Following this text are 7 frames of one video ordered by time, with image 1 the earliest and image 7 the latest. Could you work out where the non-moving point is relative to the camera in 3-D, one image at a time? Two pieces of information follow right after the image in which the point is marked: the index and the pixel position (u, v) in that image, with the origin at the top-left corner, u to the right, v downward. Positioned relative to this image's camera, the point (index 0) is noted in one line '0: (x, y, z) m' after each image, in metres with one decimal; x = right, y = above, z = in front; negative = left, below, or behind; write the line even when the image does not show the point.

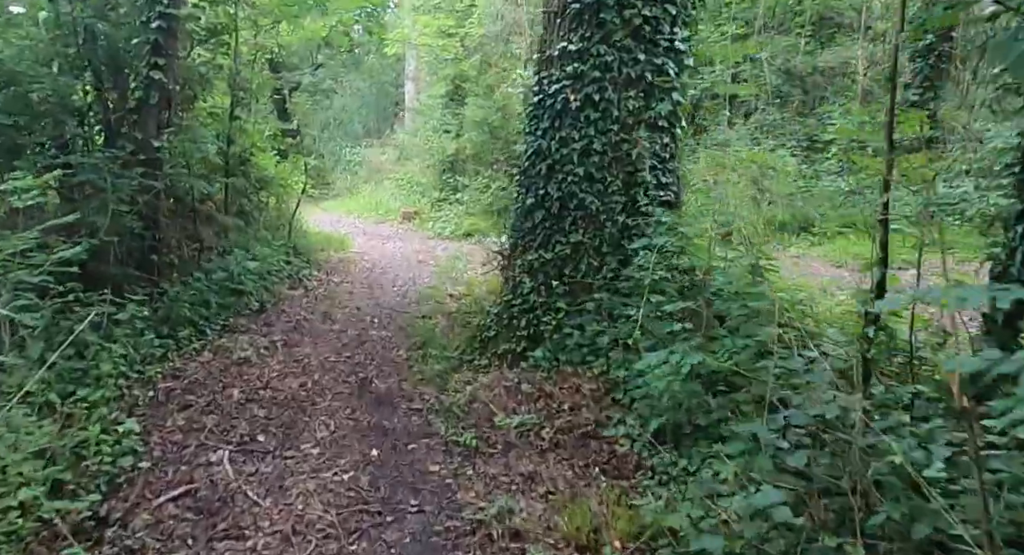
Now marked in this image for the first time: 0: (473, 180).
0: (-0.7, +1.7, +12.6) m
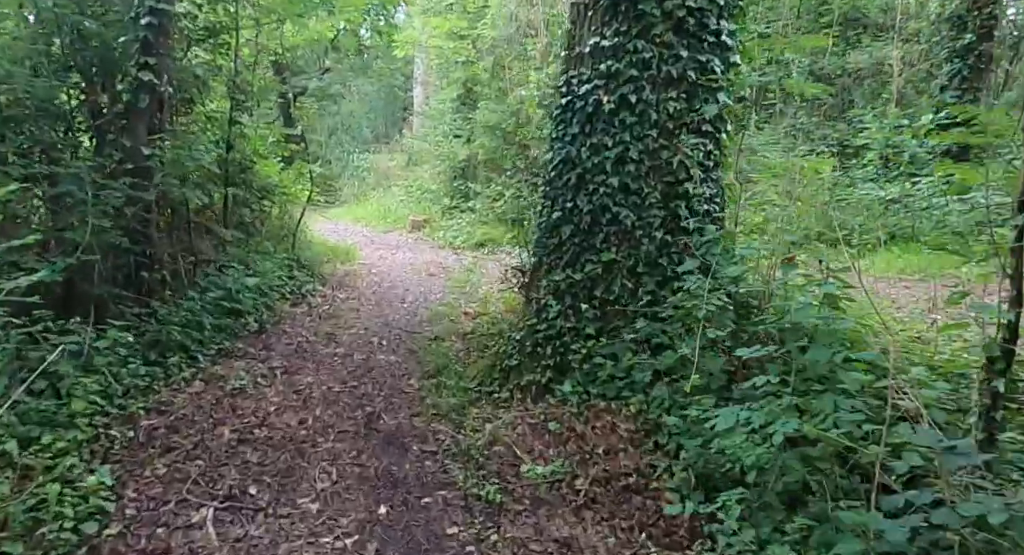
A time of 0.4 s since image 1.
0: (-0.4, +1.5, +12.1) m
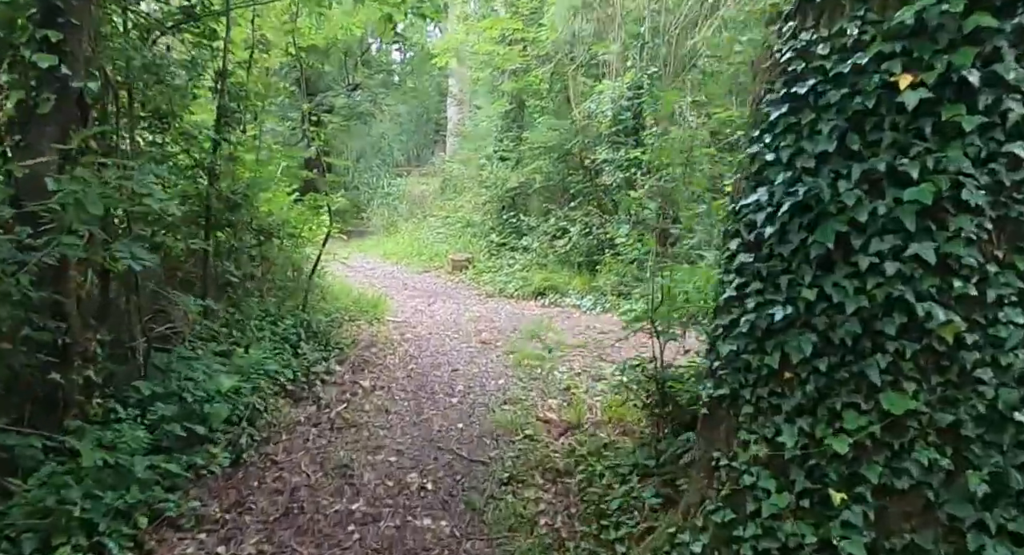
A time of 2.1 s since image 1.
0: (+0.4, +0.8, +10.0) m
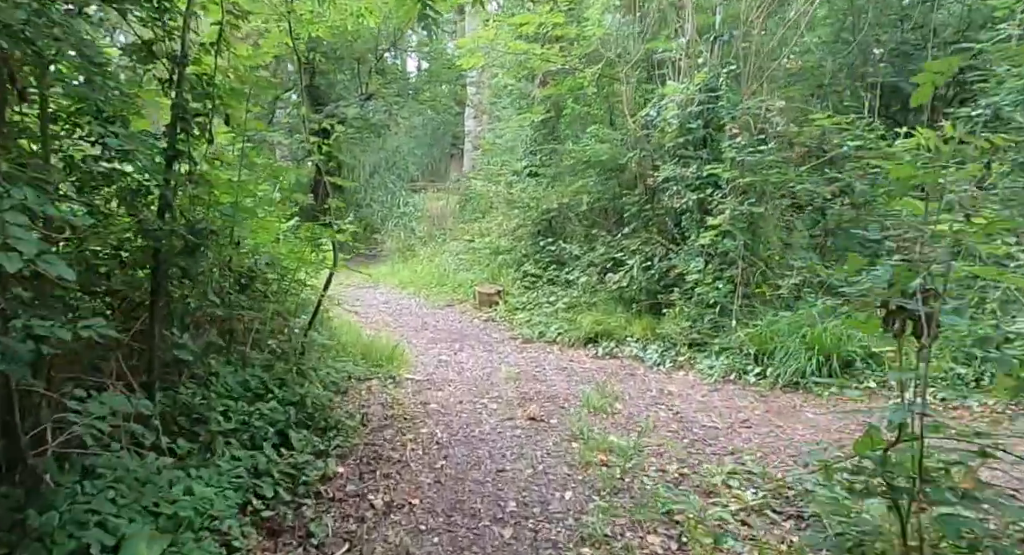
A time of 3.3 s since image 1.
0: (+0.9, +0.3, +8.4) m
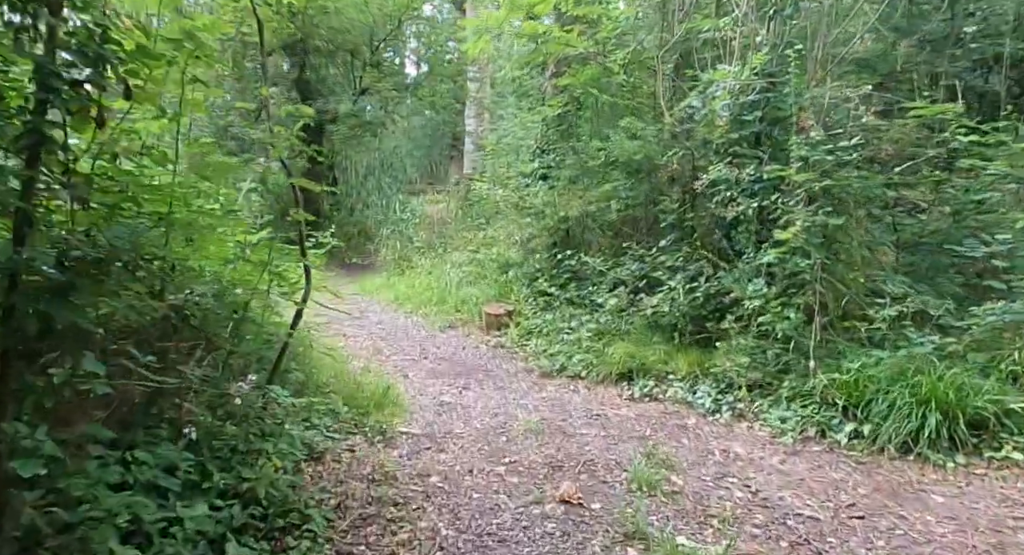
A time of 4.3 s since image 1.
0: (+1.0, +0.1, +7.2) m
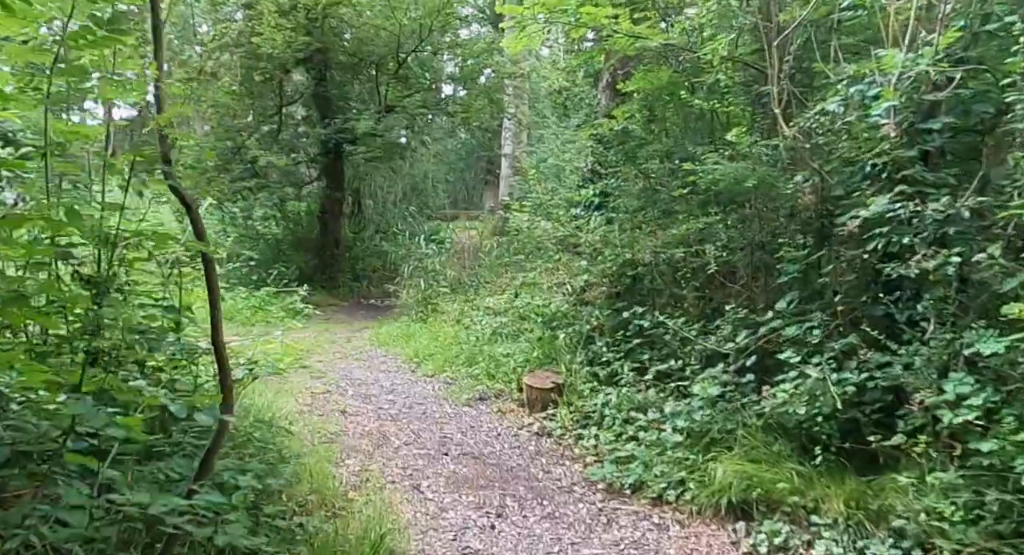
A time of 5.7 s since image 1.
0: (+1.4, -0.4, +5.2) m
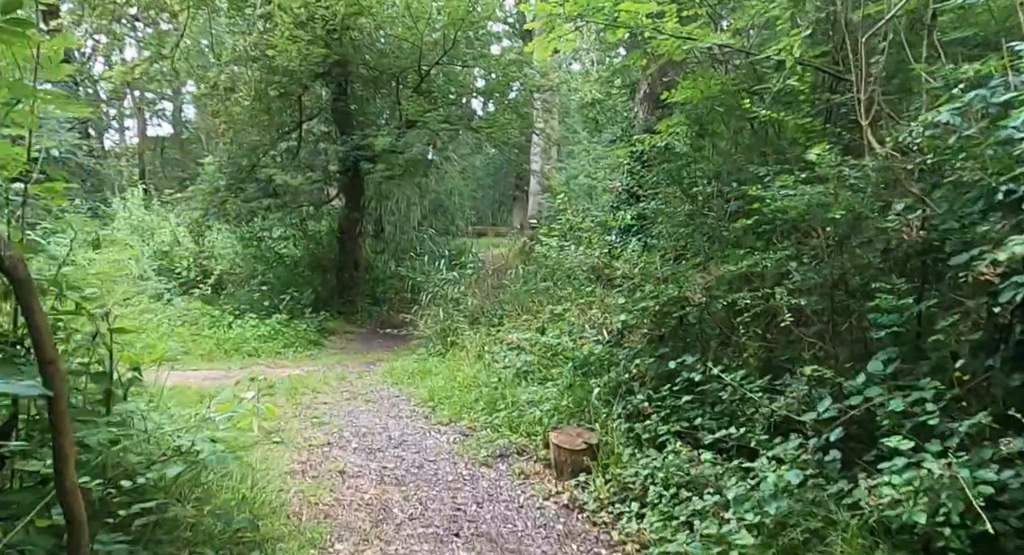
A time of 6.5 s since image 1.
0: (+1.6, -0.7, +4.2) m
